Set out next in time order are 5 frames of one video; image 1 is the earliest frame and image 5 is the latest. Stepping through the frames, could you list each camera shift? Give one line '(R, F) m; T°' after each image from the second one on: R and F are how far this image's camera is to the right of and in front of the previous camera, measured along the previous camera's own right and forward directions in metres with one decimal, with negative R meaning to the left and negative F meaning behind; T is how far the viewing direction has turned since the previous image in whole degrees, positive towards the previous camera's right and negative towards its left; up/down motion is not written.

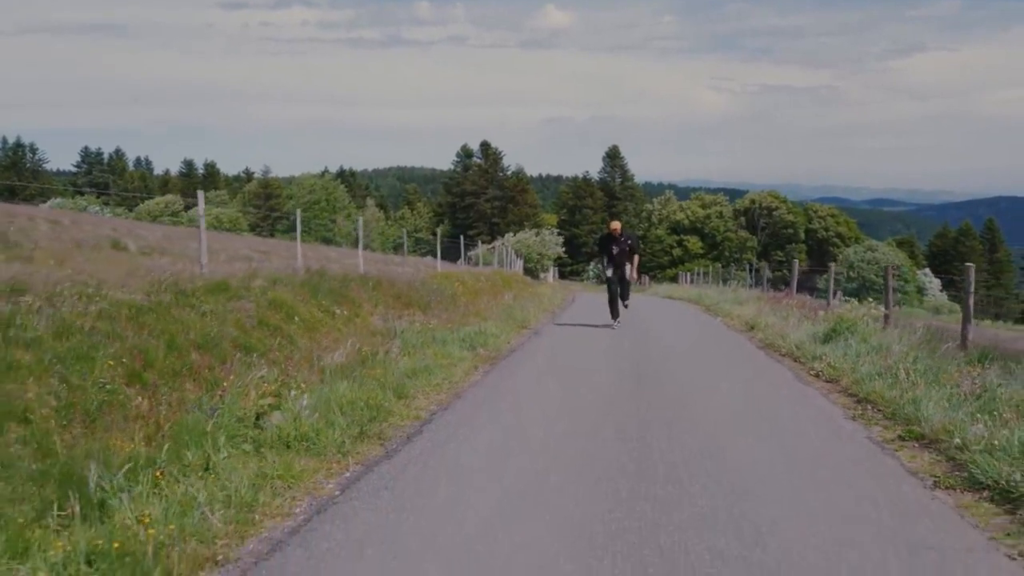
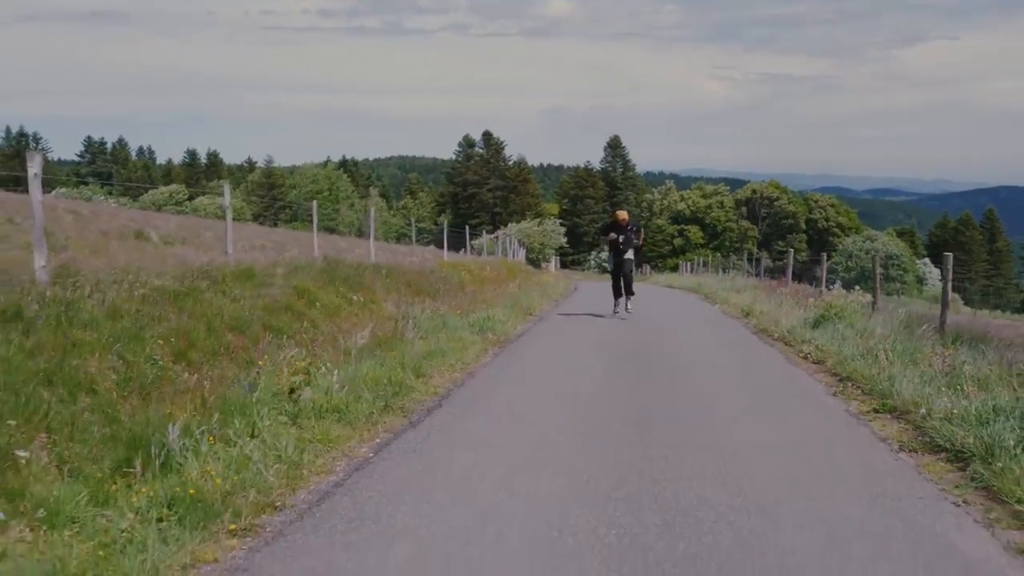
(-0.1, -0.8) m; 0°
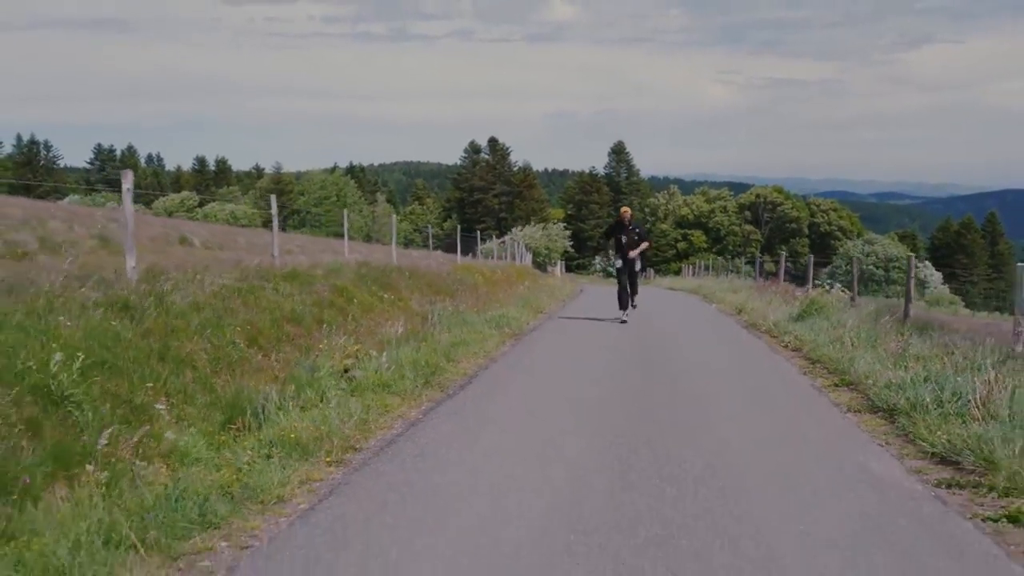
(-0.1, -1.6) m; 0°
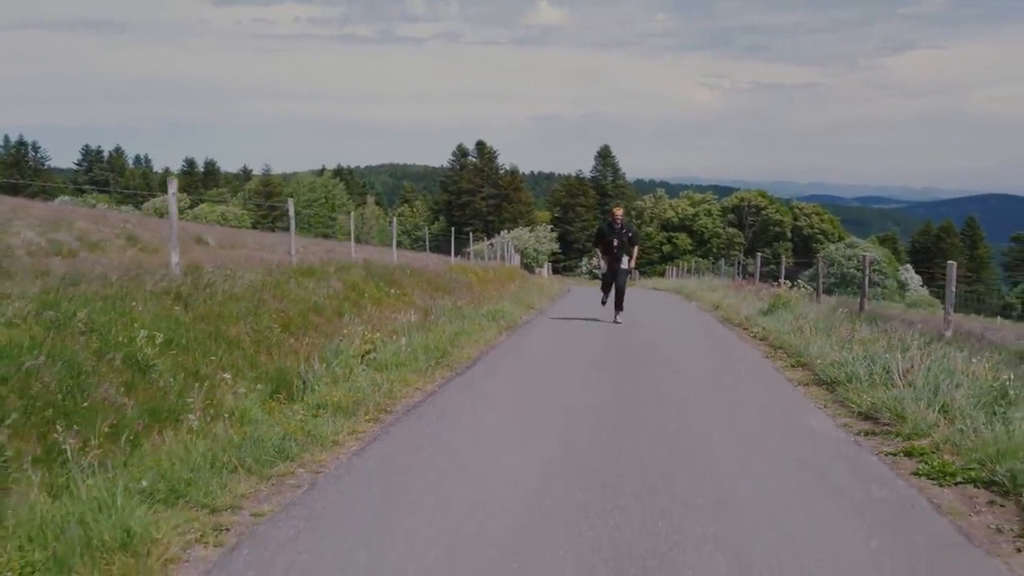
(-0.2, -1.5) m; +1°
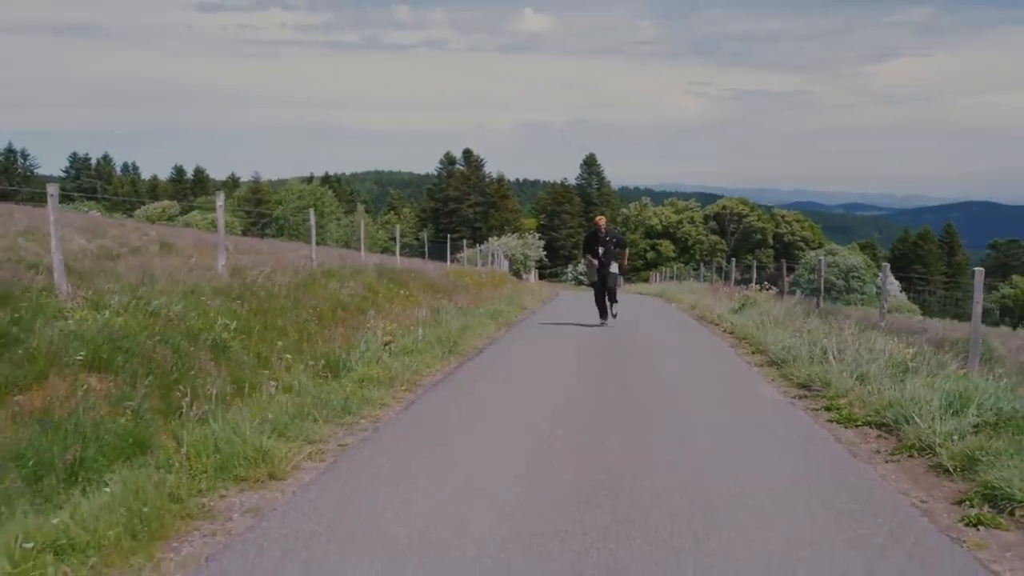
(-0.2, -2.0) m; +1°
